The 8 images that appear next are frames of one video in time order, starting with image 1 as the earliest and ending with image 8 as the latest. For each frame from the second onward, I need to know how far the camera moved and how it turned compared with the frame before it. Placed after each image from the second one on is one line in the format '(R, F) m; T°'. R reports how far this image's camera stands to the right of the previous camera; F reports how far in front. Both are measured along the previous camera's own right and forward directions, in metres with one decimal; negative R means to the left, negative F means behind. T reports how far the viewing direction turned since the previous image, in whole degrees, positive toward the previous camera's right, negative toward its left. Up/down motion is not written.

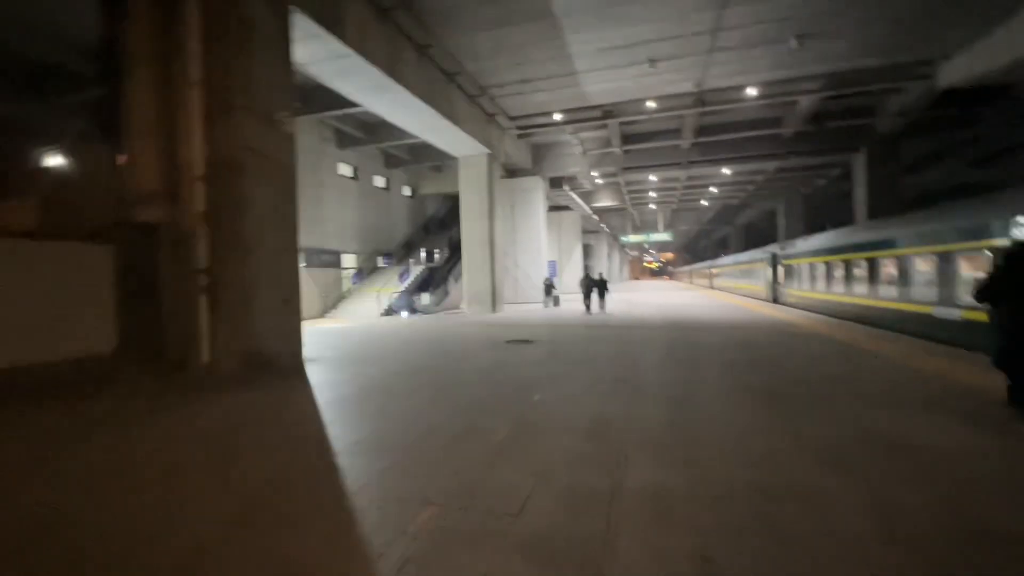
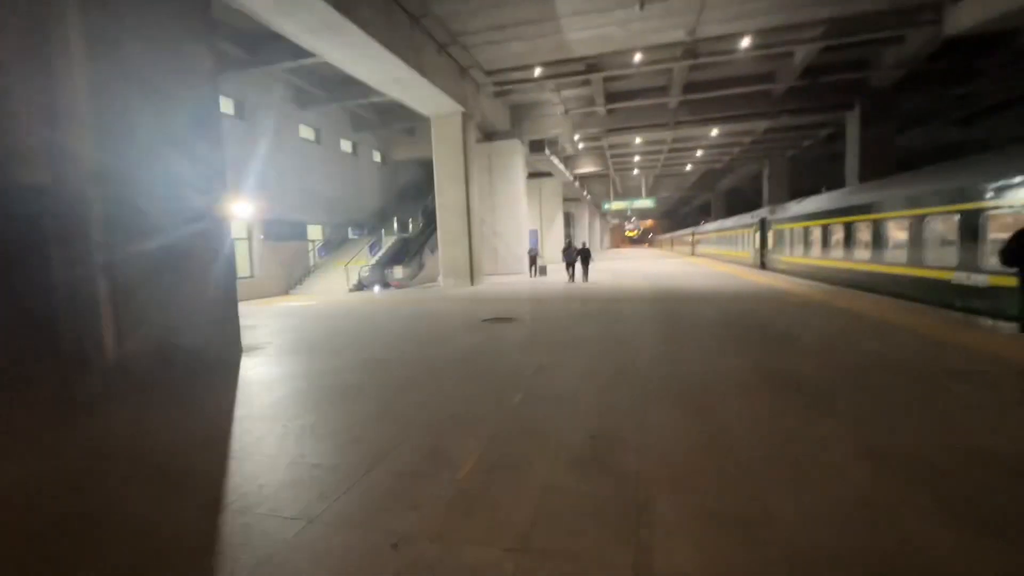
(+0.1, +1.2) m; +2°
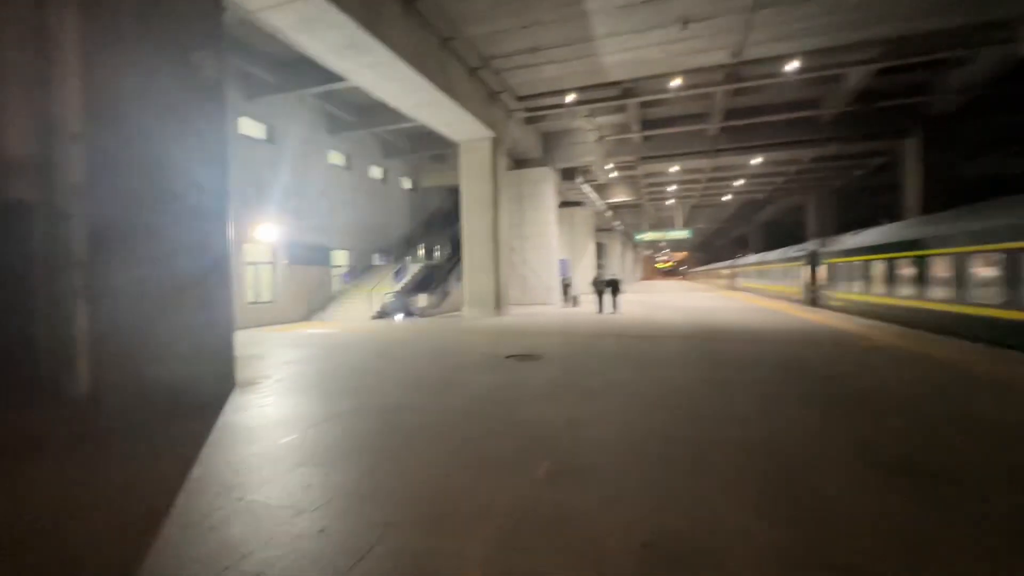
(0.0, +0.9) m; -4°
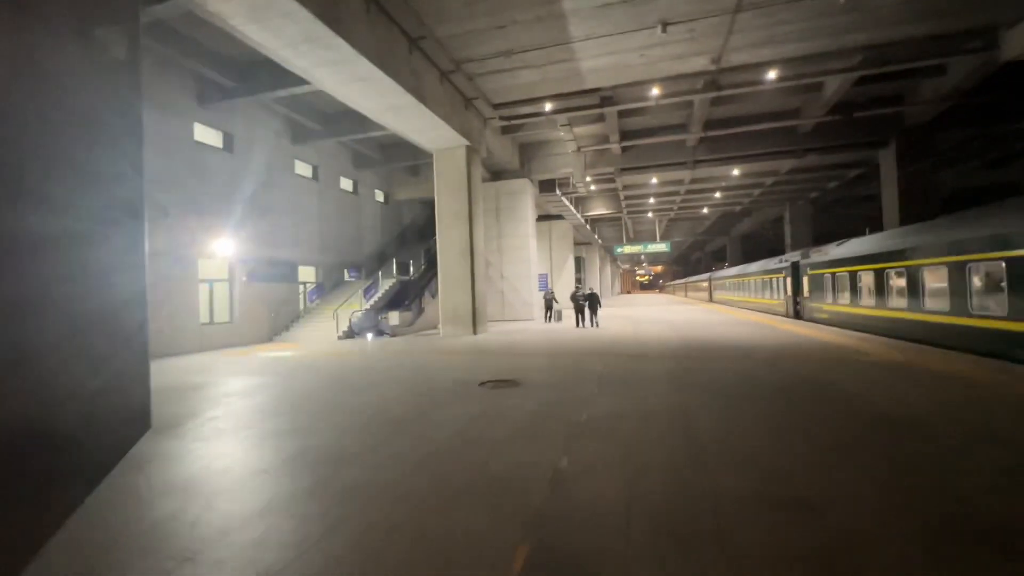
(+0.1, +0.9) m; +2°
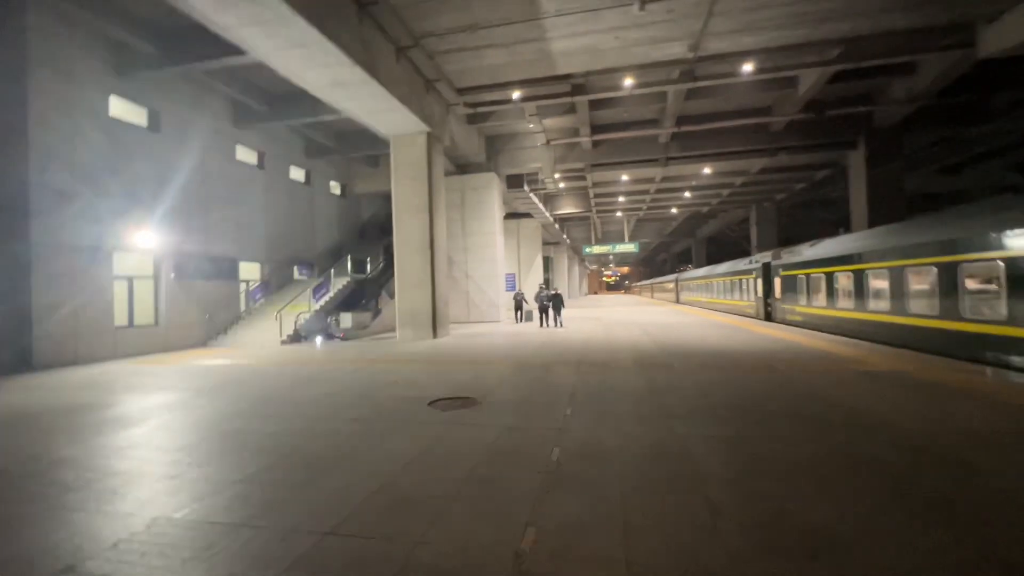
(+0.1, +1.2) m; +4°
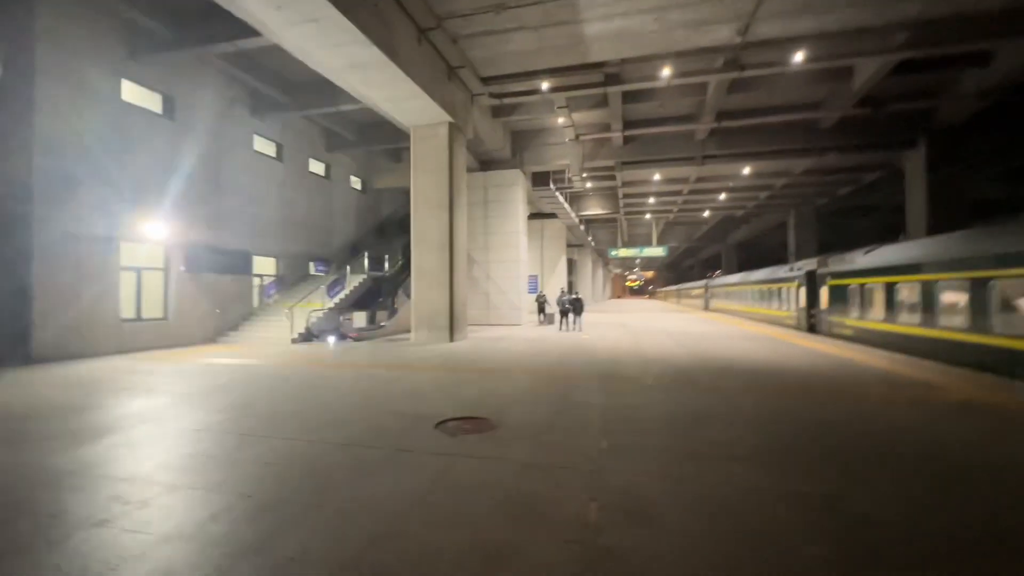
(0.0, +1.0) m; -3°
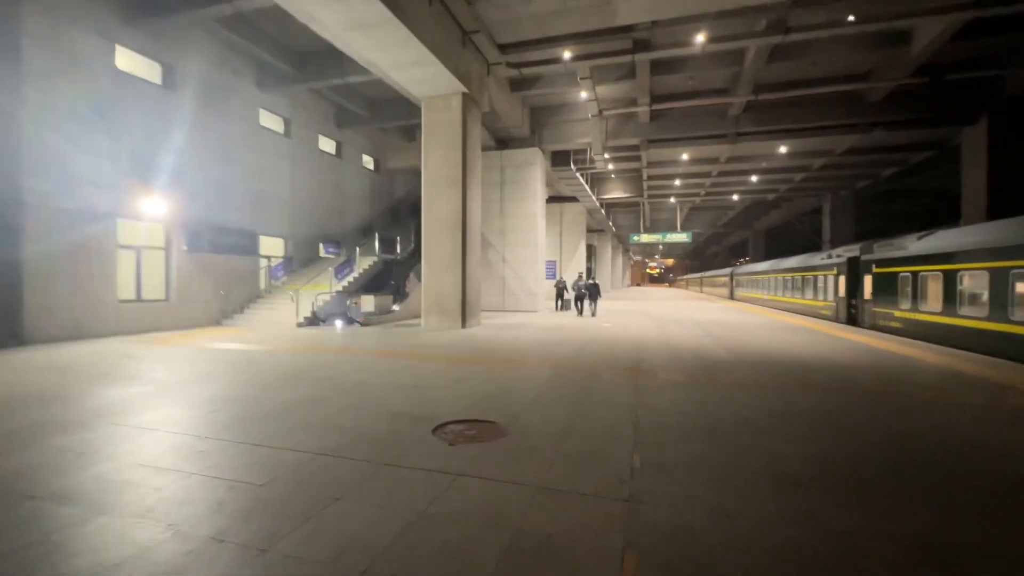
(0.0, +0.9) m; -2°
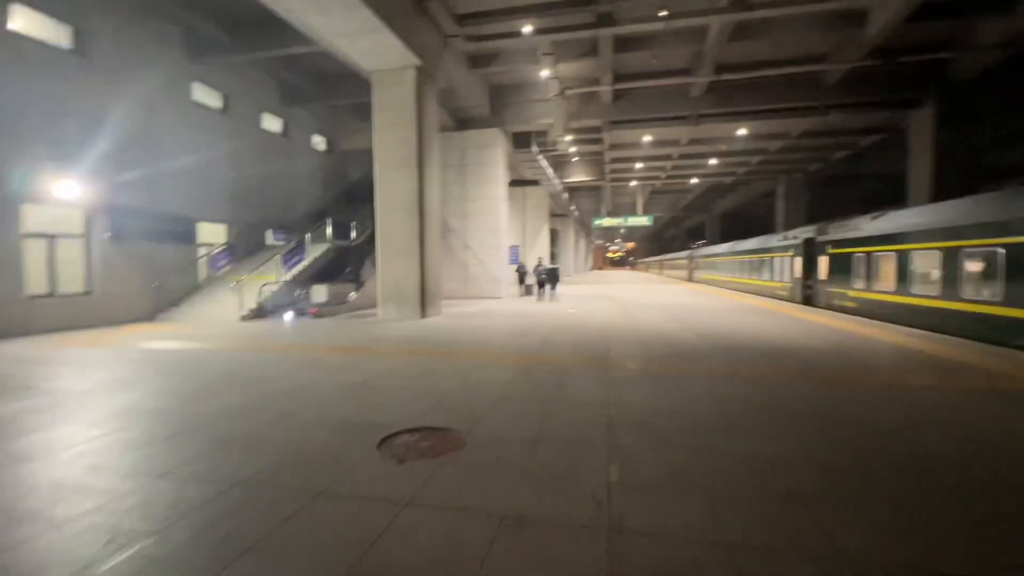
(0.0, +0.5) m; +4°
